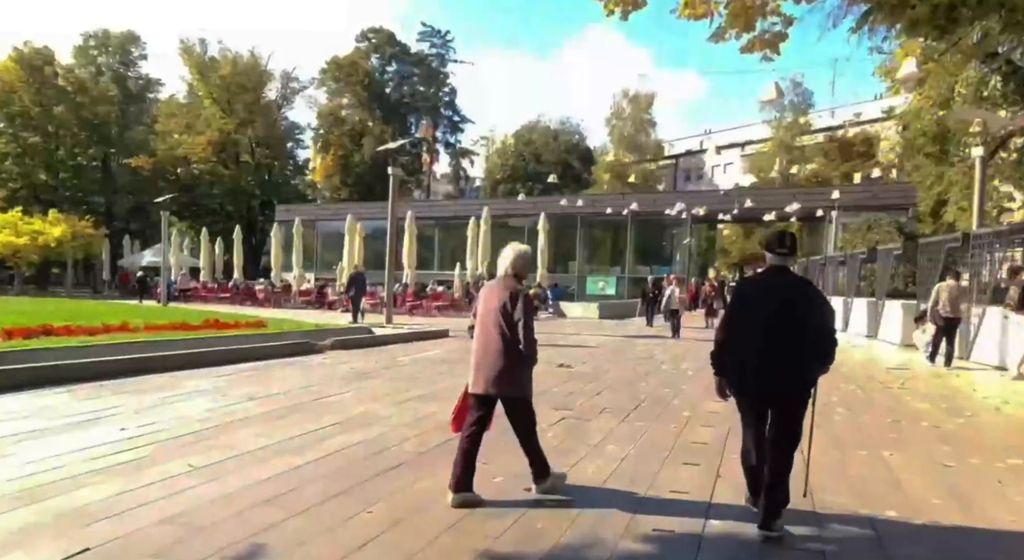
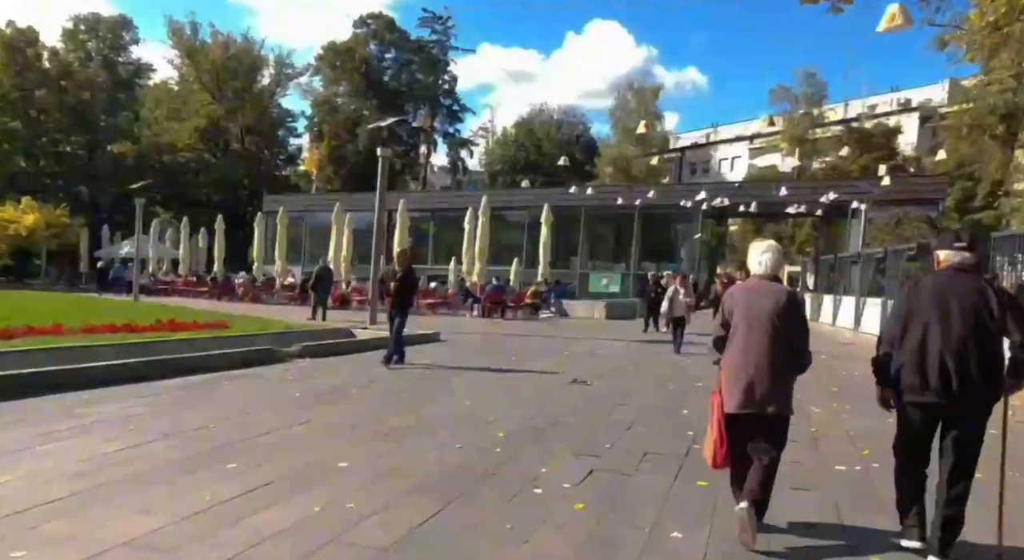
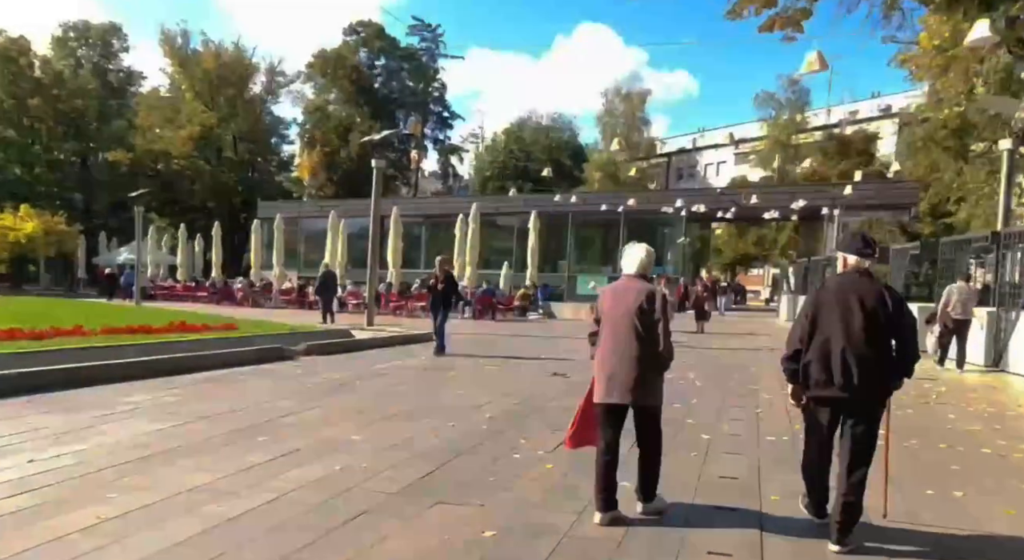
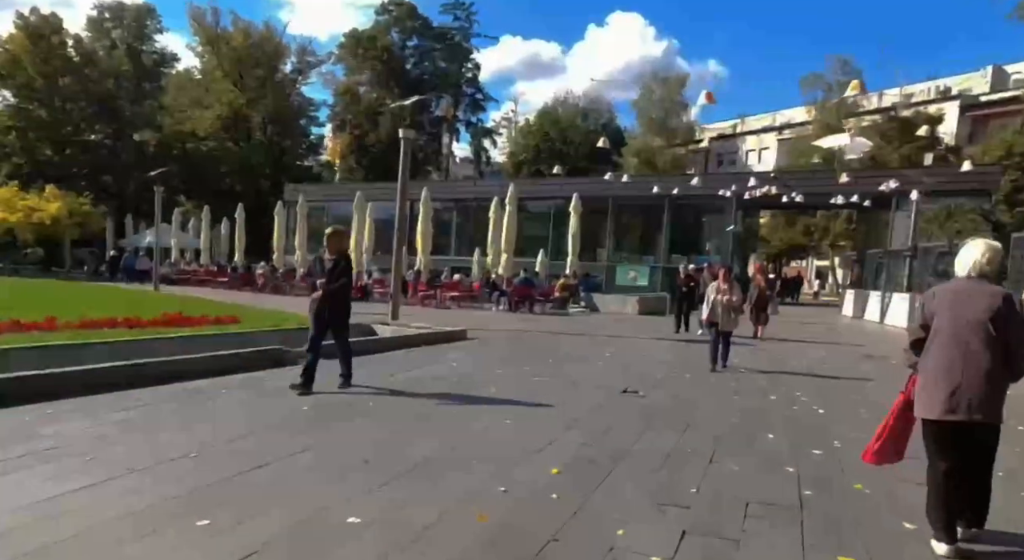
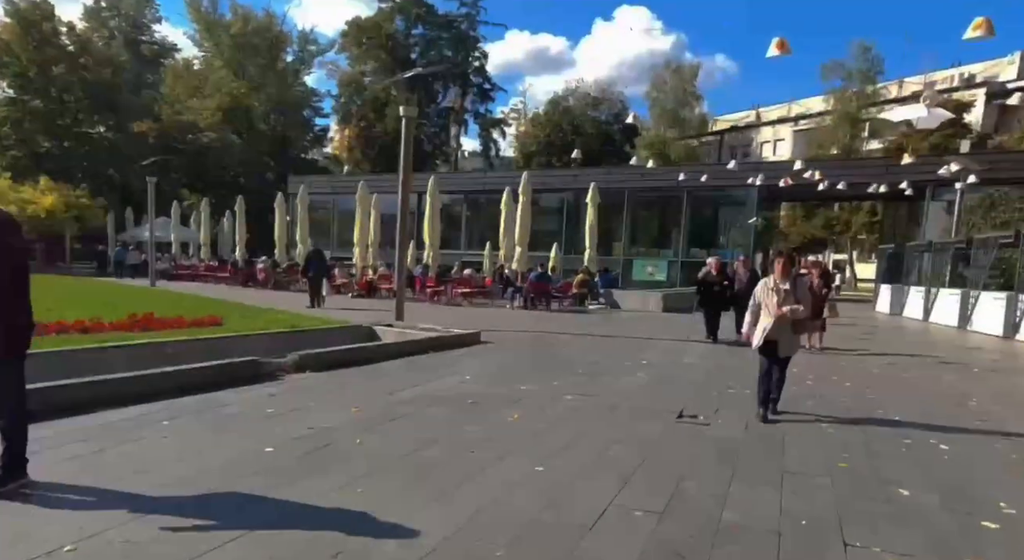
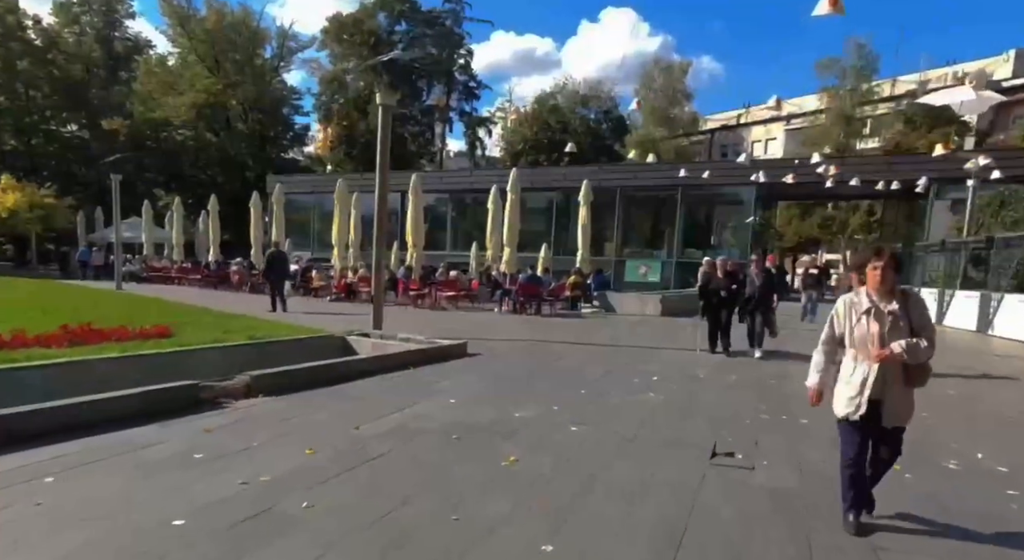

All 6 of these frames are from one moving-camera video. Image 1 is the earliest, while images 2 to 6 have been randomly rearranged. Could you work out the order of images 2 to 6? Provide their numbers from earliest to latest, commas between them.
3, 2, 4, 5, 6
